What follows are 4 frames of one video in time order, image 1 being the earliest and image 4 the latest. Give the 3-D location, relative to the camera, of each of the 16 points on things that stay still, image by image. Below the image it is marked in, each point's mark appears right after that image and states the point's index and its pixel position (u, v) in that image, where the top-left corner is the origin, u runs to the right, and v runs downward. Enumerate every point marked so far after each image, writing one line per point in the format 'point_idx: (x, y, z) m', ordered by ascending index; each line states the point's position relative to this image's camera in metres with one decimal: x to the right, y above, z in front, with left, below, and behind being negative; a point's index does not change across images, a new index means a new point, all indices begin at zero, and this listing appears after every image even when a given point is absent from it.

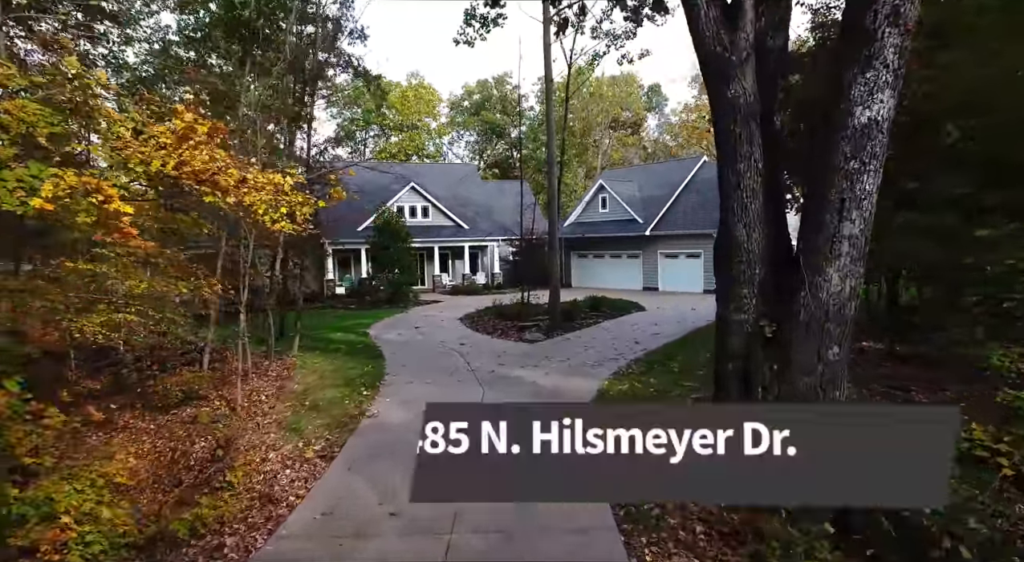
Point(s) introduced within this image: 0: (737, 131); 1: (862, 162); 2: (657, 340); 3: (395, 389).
0: (+1.8, +1.2, +4.1) m
1: (+2.5, +0.8, +3.7) m
2: (+2.9, -1.2, +10.5) m
3: (-1.7, -1.6, +7.7) m
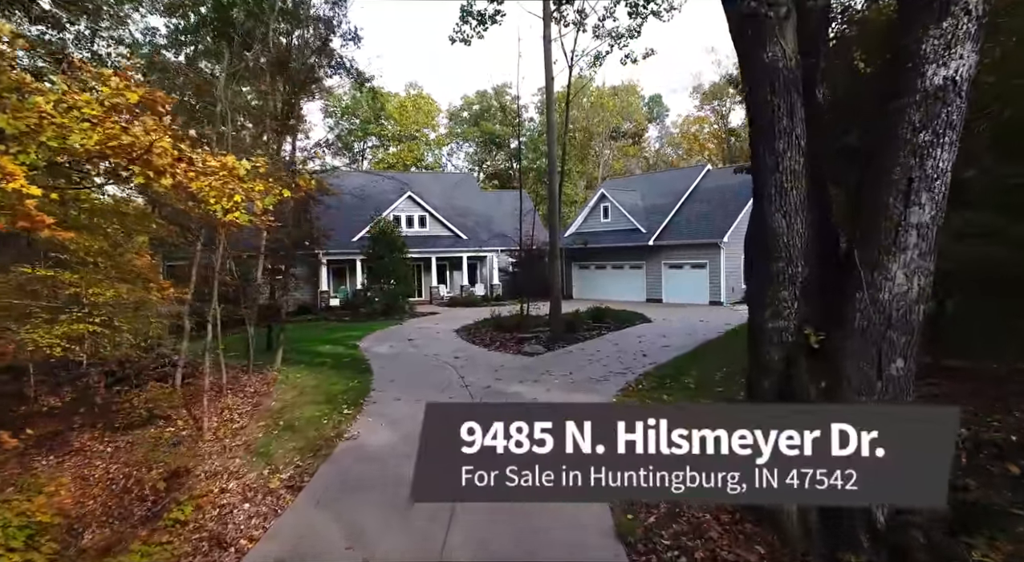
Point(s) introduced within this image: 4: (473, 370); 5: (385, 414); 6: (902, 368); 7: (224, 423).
0: (+1.7, +1.2, +3.5) m
1: (+2.4, +0.8, +3.0) m
2: (+2.9, -1.3, +9.8) m
3: (-1.7, -1.7, +7.0) m
4: (-0.7, -1.6, +9.2) m
5: (-1.6, -1.7, +6.7) m
6: (+2.4, -0.5, +3.3) m
7: (-3.9, -1.9, +7.1) m
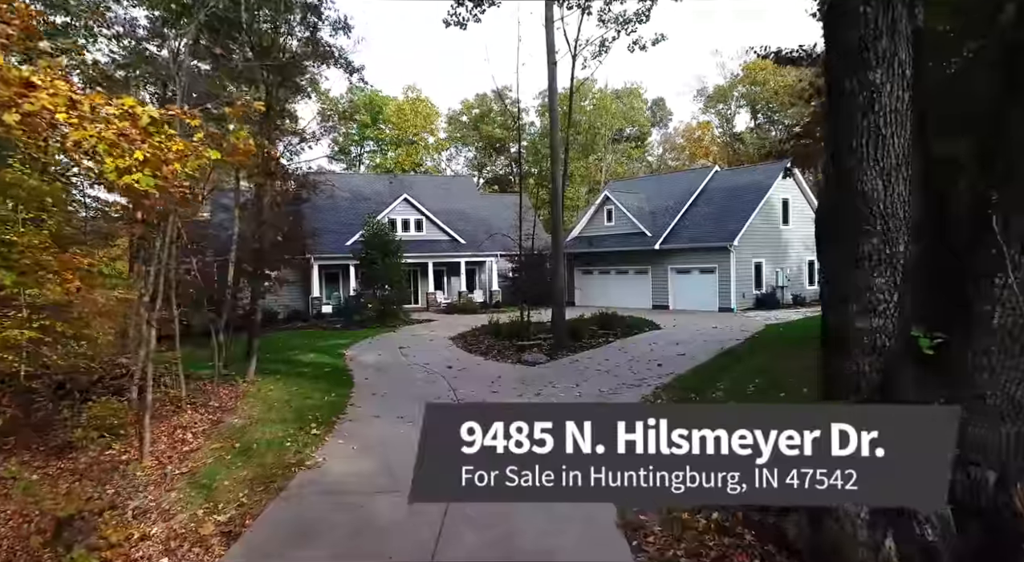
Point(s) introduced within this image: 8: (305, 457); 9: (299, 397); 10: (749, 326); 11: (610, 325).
0: (+1.7, +1.3, +2.5) m
1: (+2.4, +0.9, +2.1) m
2: (+2.8, -1.3, +8.8) m
3: (-1.8, -1.6, +5.9) m
4: (-0.7, -1.6, +8.2) m
5: (-1.6, -1.6, +5.6) m
6: (+2.4, -0.5, +2.3) m
7: (-3.9, -1.9, +6.1) m
8: (-2.0, -1.7, +5.0) m
9: (-3.1, -1.7, +7.6) m
10: (+6.2, -1.2, +13.8) m
11: (+2.5, -1.1, +13.3) m
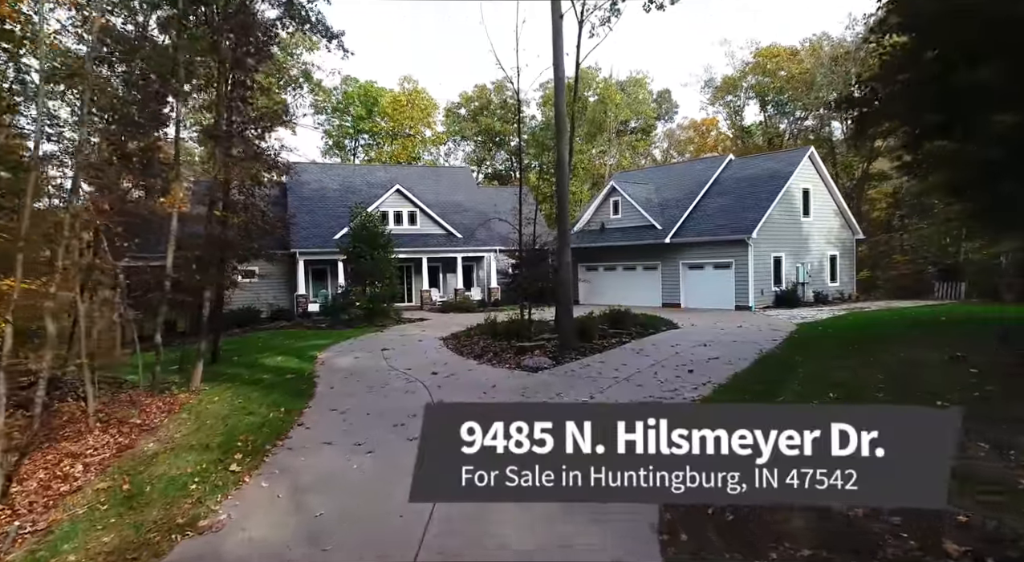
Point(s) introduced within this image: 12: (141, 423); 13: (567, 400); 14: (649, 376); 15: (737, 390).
0: (+1.7, +1.4, +0.9) m
1: (+2.4, +1.1, +0.5) m
2: (+2.8, -1.2, +7.2) m
3: (-1.8, -1.5, +4.4) m
4: (-0.7, -1.4, +6.6) m
5: (-1.6, -1.5, +4.1) m
6: (+2.4, -0.3, +0.7) m
7: (-4.0, -1.7, +4.6) m
8: (-2.0, -1.5, +3.4) m
9: (-3.1, -1.5, +6.0) m
10: (+6.2, -1.0, +12.3) m
11: (+2.4, -0.9, +11.7) m
12: (-4.3, -1.6, +6.1) m
13: (+0.6, -1.3, +6.0) m
14: (+1.8, -1.2, +6.9) m
15: (+2.4, -1.2, +5.6) m
